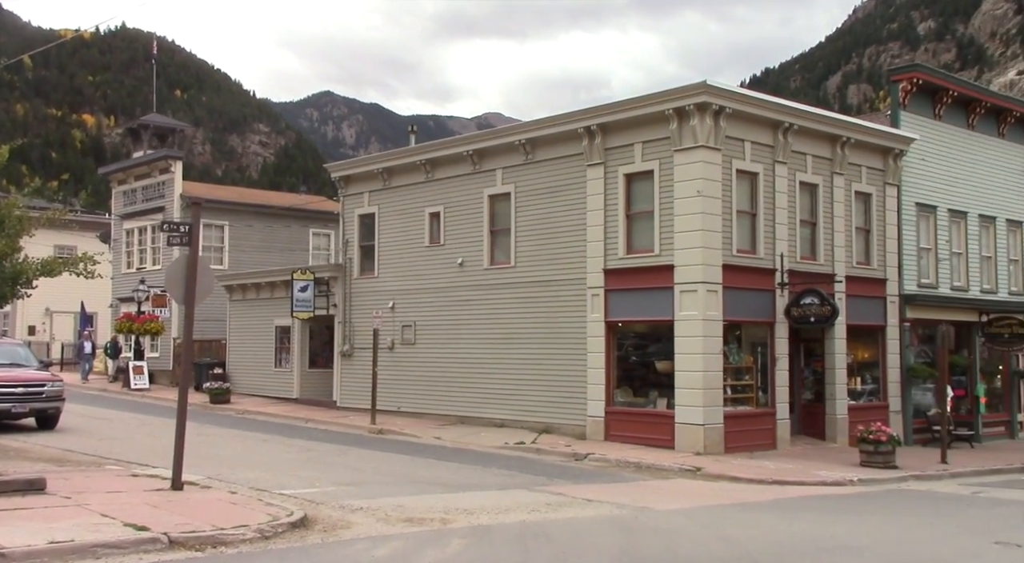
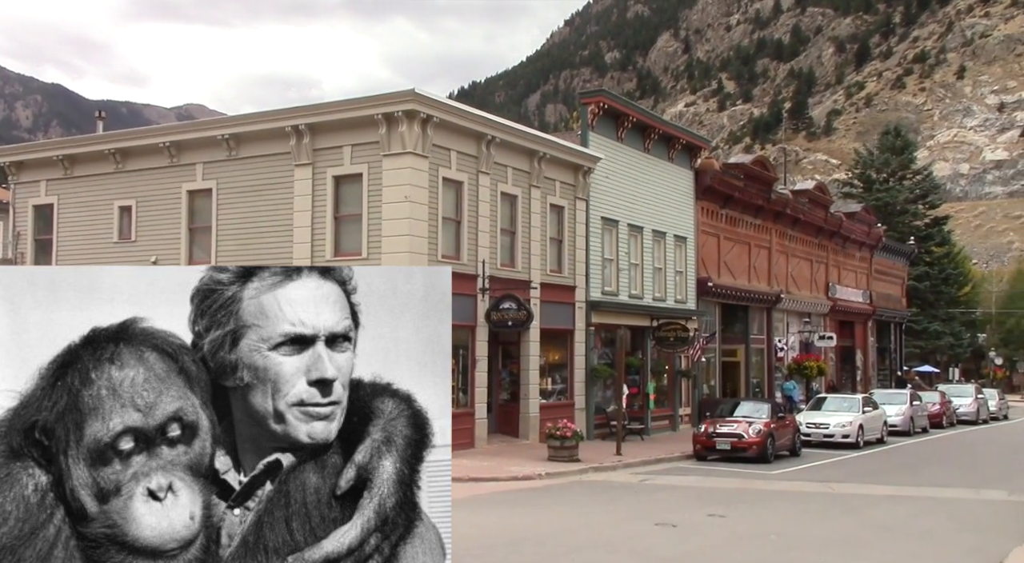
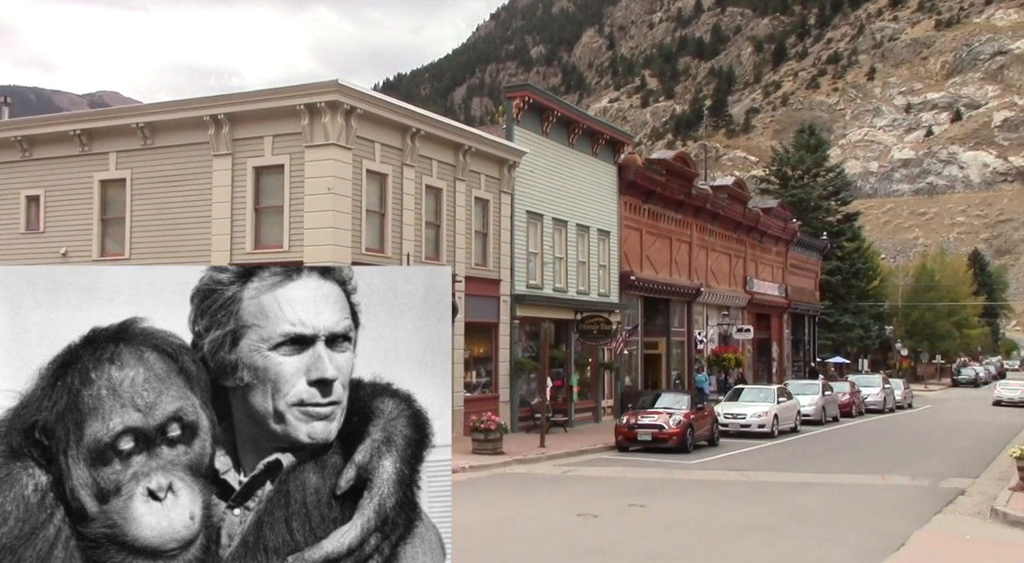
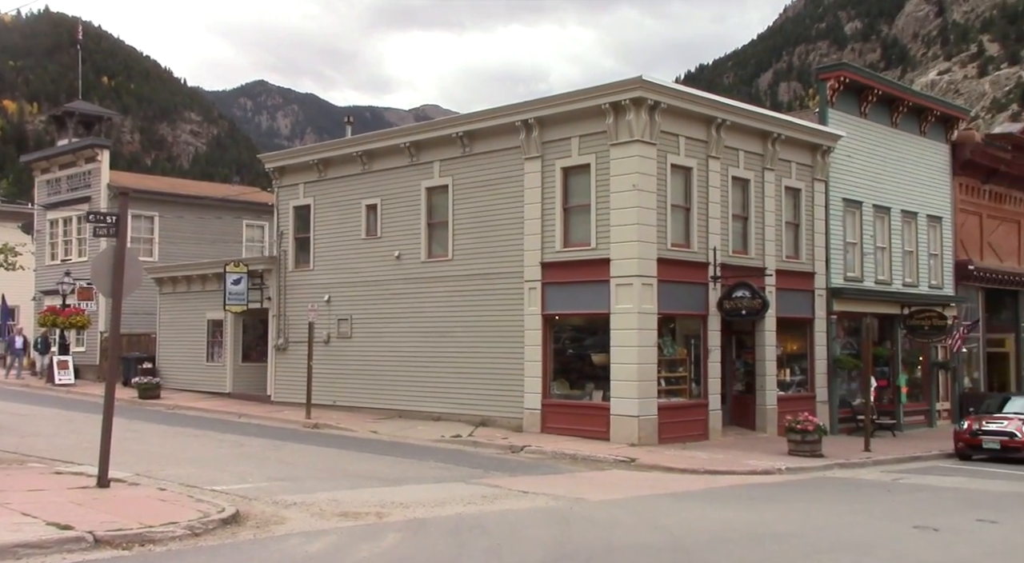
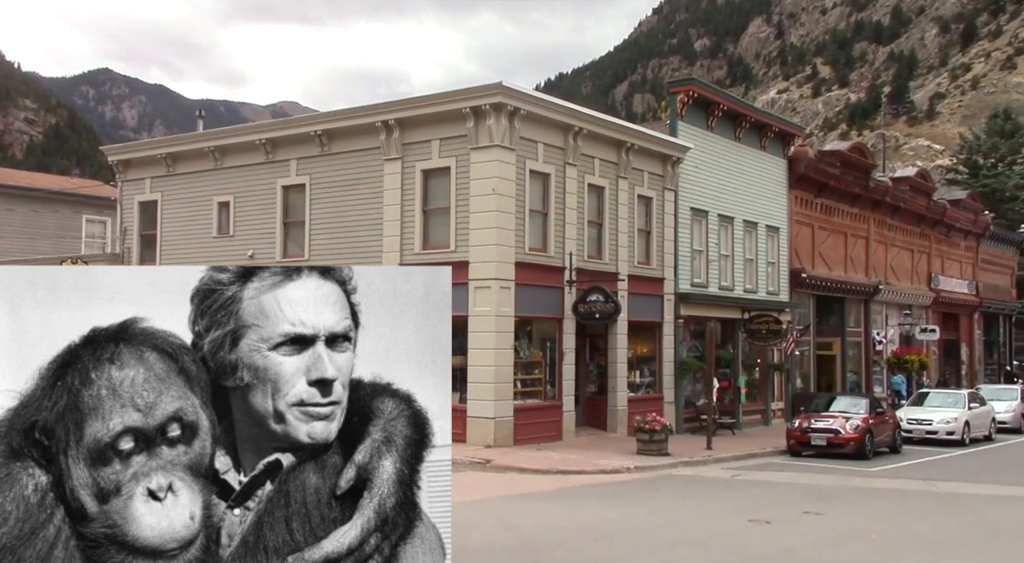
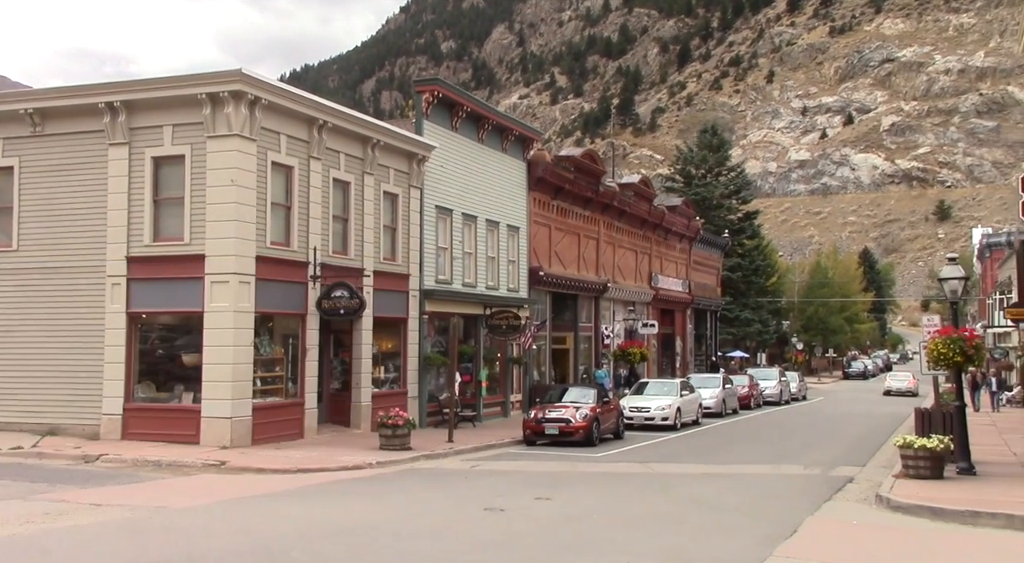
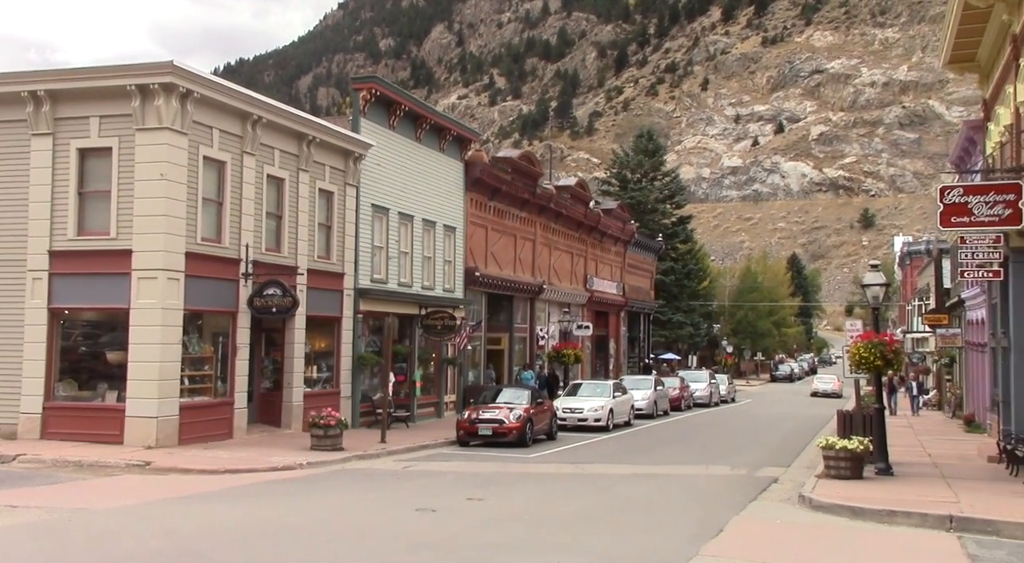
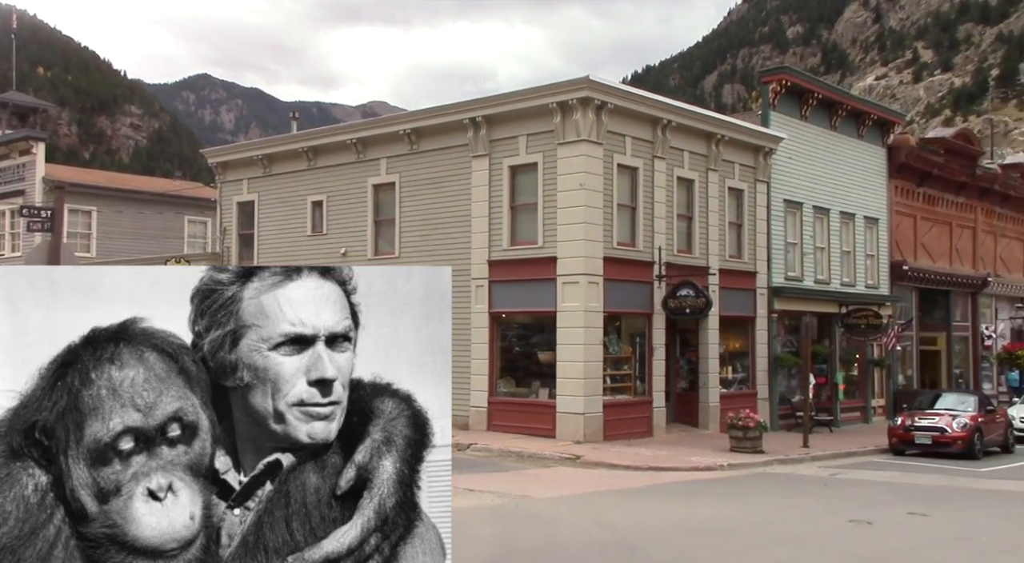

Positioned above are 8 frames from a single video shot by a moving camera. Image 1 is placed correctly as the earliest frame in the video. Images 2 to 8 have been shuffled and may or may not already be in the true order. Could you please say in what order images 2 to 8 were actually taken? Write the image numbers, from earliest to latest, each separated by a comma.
4, 8, 5, 2, 3, 6, 7
